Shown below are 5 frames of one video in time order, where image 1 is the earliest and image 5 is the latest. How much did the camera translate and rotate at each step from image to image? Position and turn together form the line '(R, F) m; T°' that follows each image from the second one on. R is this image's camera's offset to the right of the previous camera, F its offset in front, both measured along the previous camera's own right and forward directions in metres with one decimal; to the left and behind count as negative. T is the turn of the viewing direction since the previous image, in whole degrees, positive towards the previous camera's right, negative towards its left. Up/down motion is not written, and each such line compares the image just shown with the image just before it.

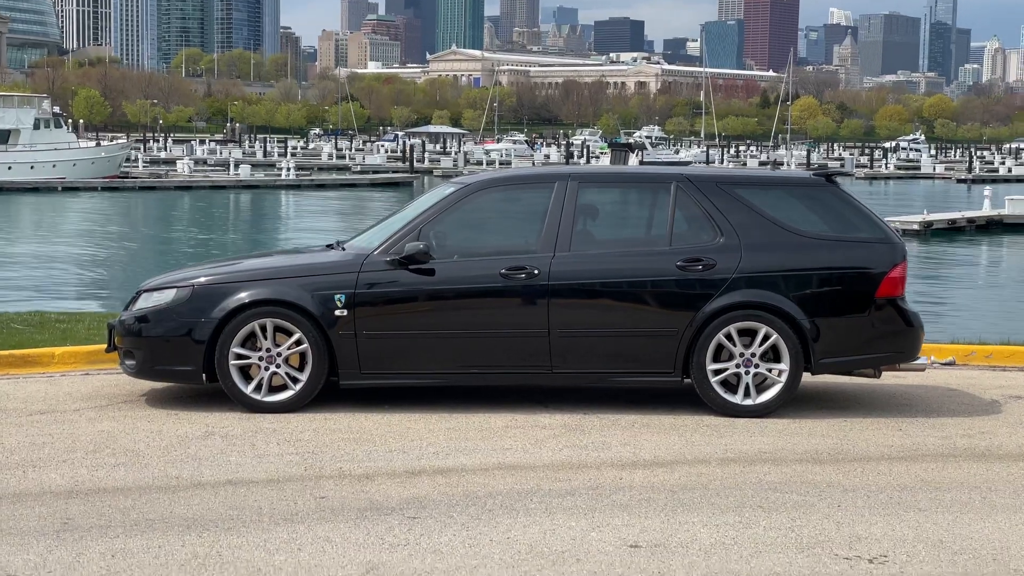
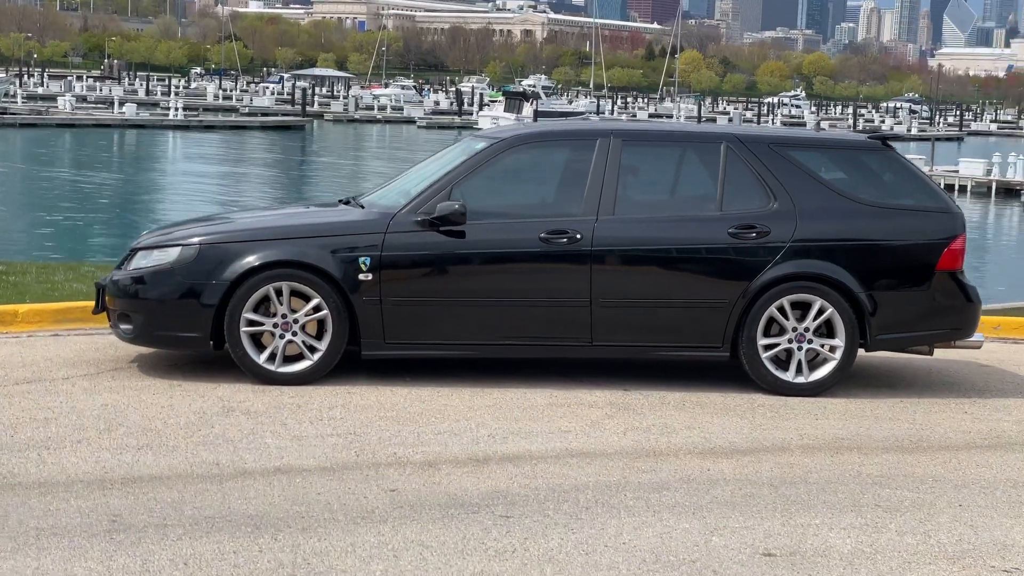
(-0.7, +0.6) m; +4°
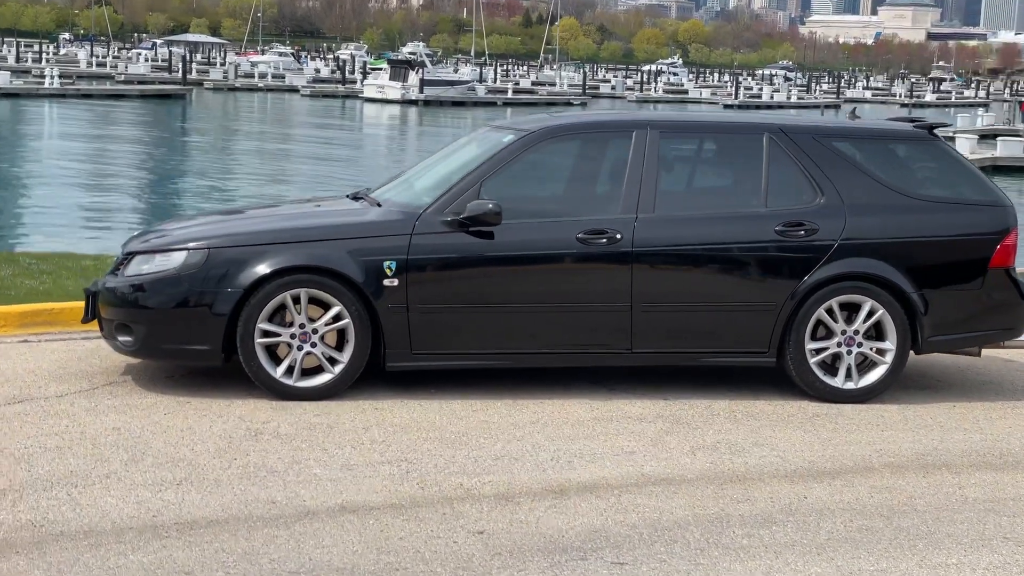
(-0.7, +0.5) m; +4°
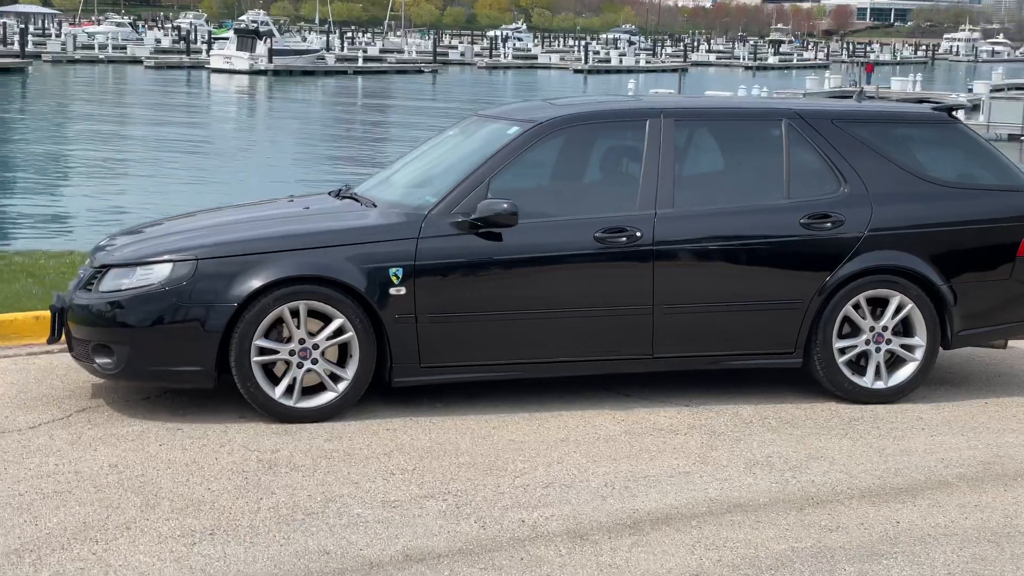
(-0.6, +0.5) m; +5°
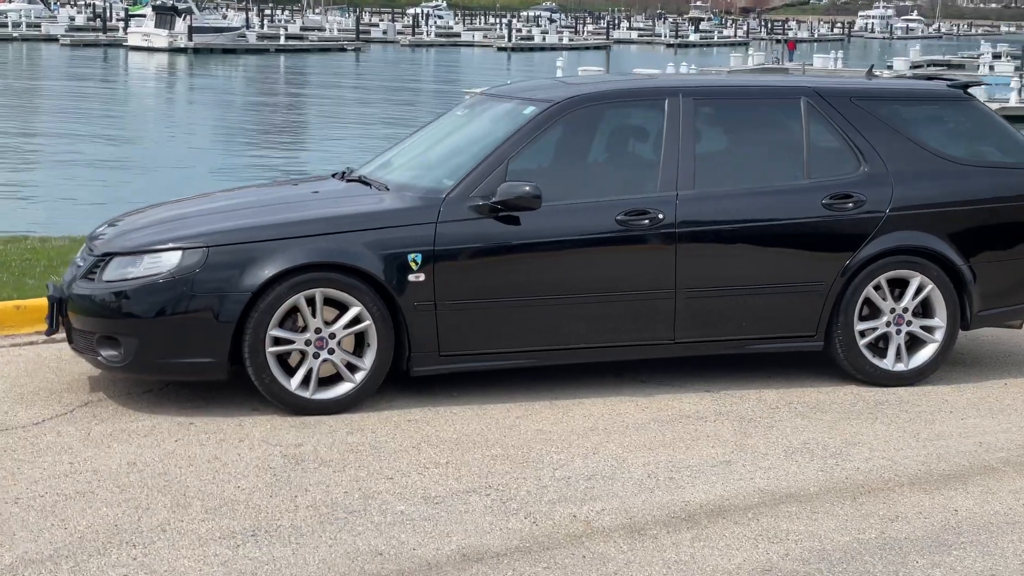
(-0.4, +0.2) m; +3°
